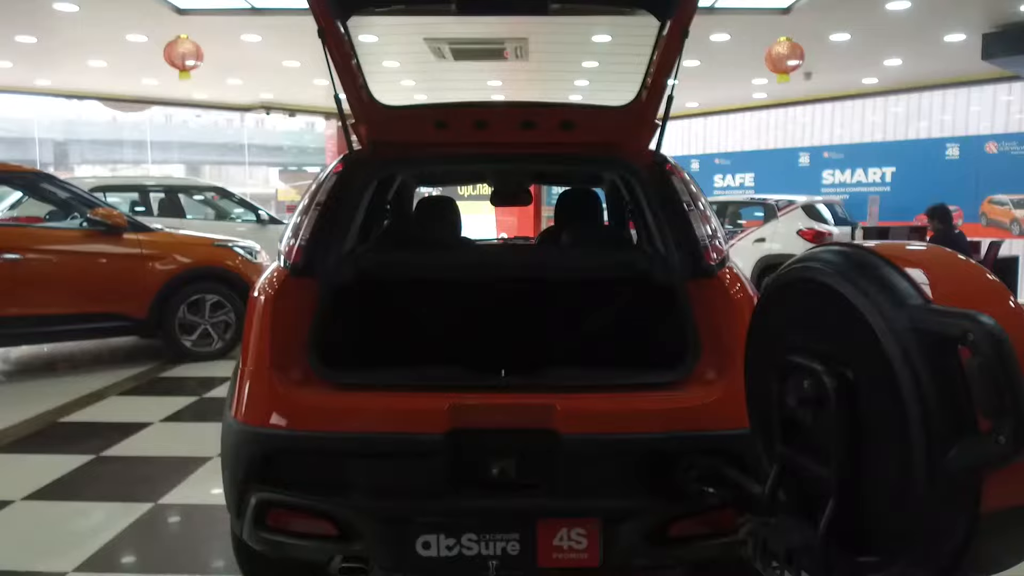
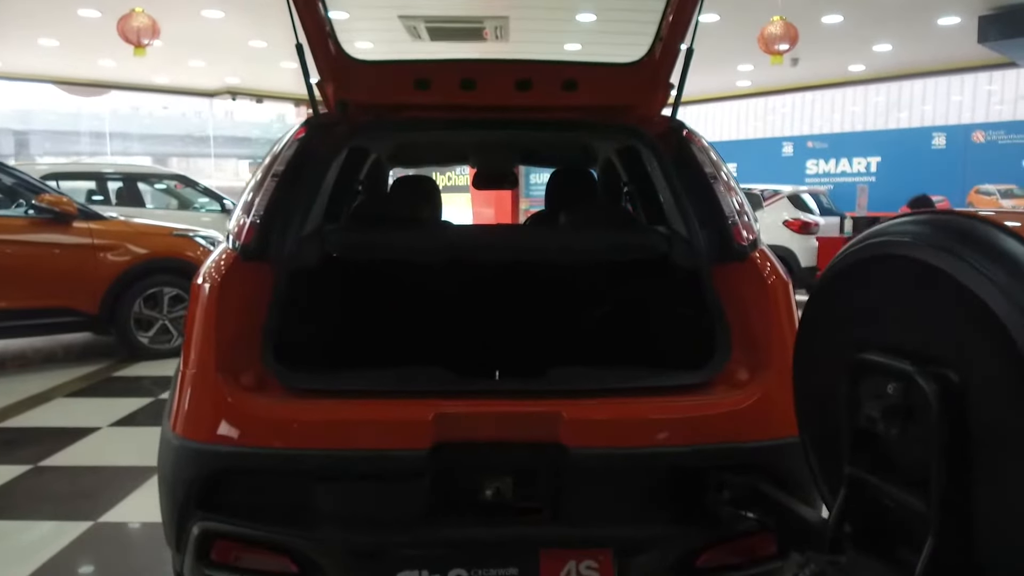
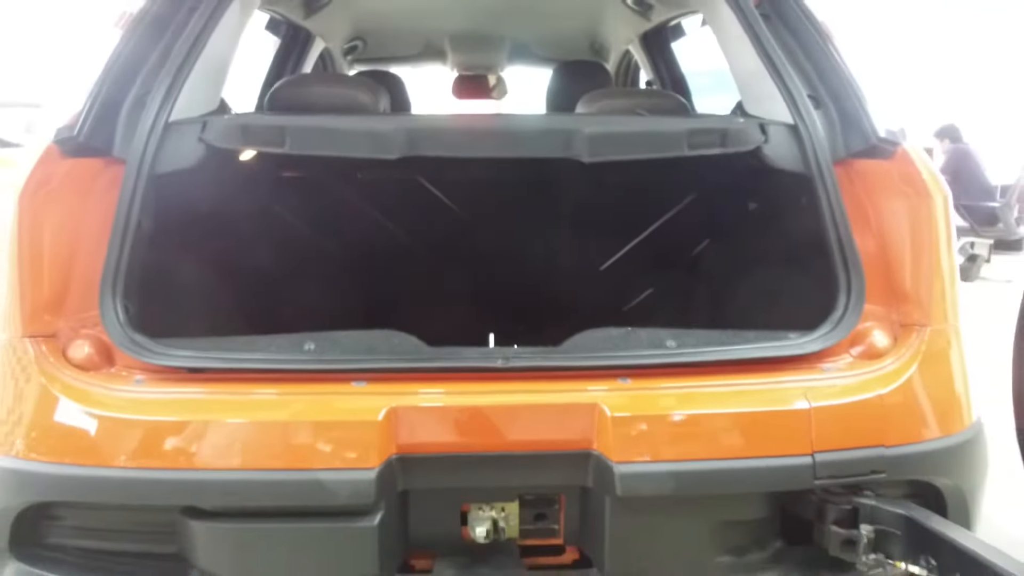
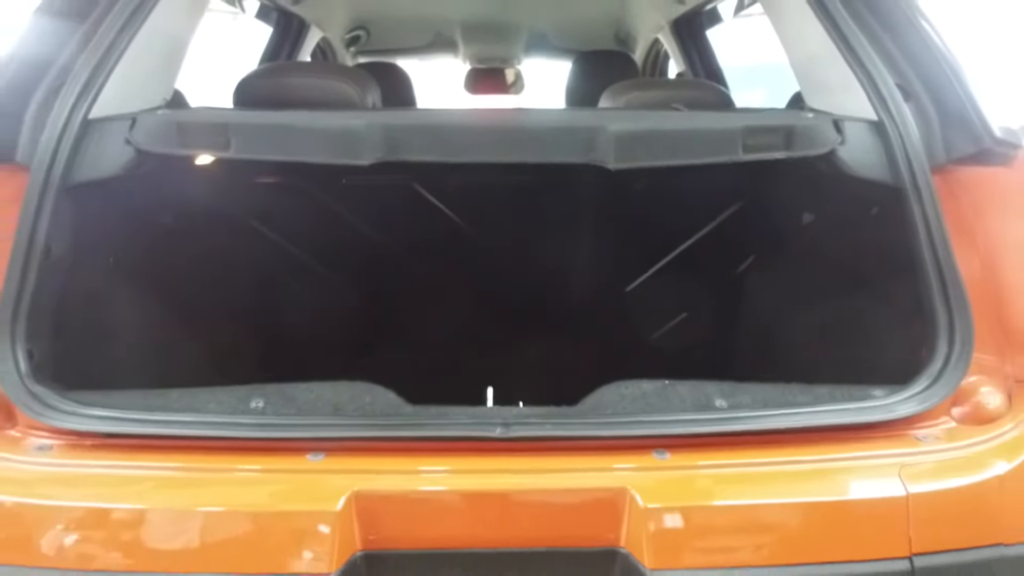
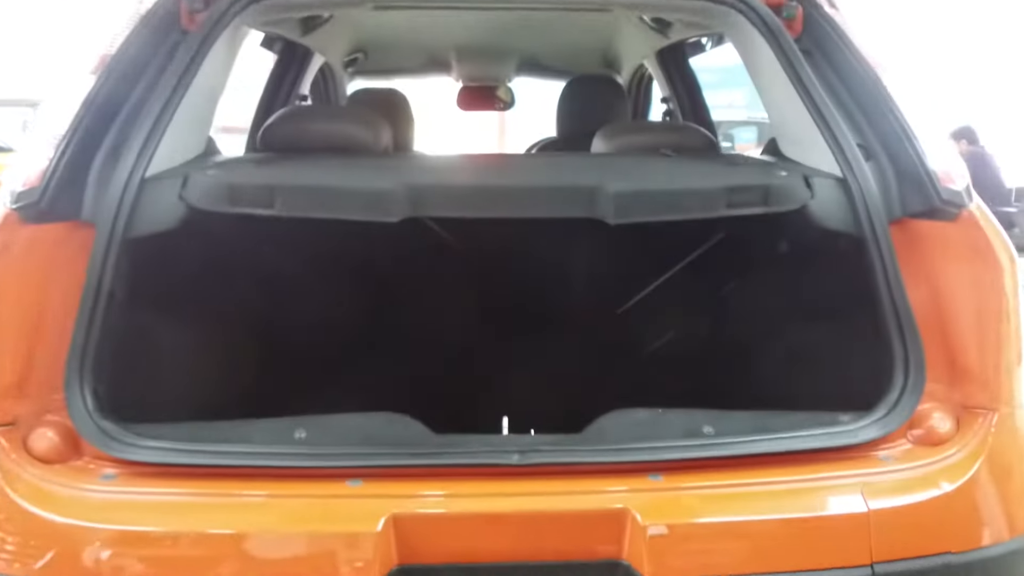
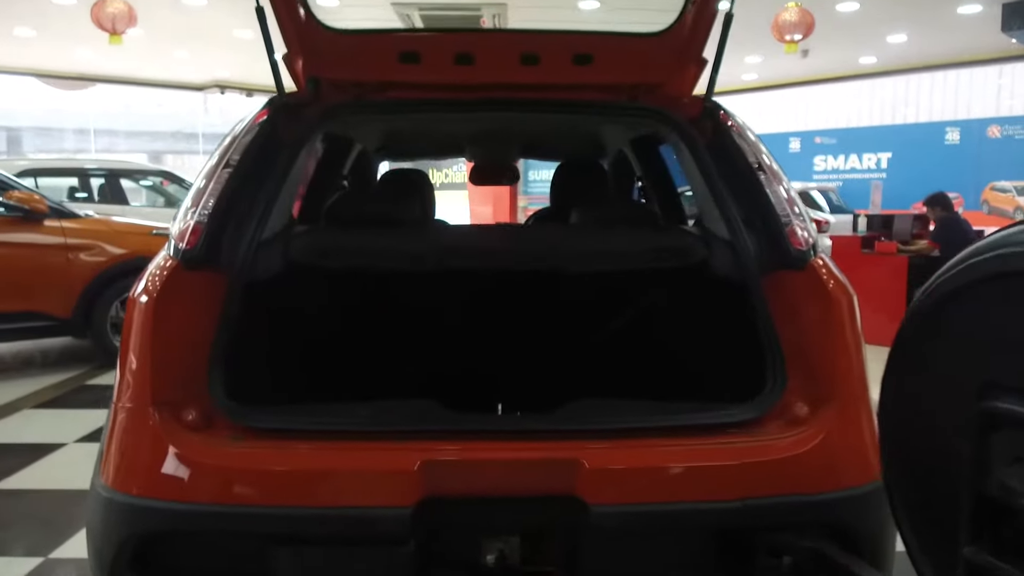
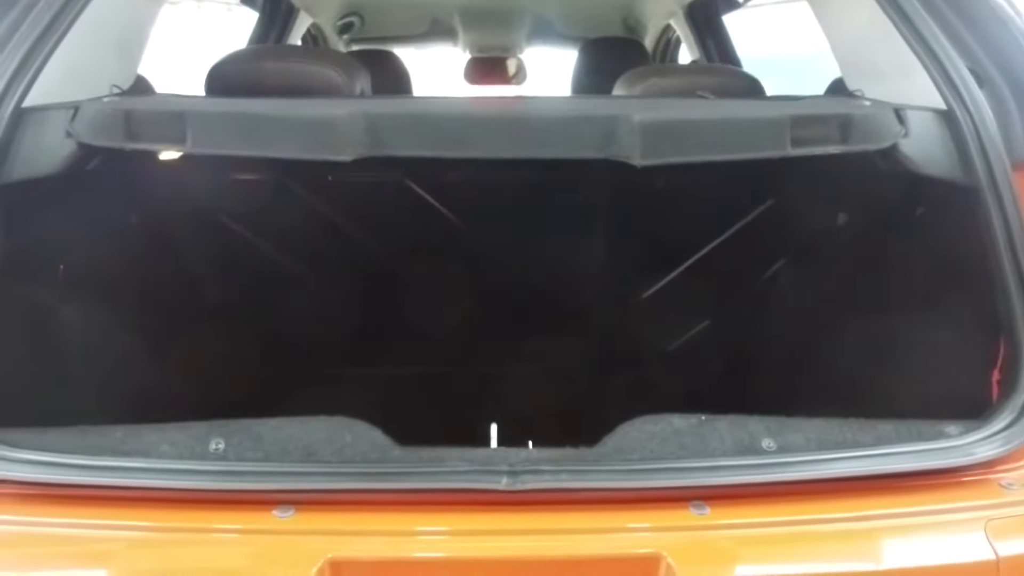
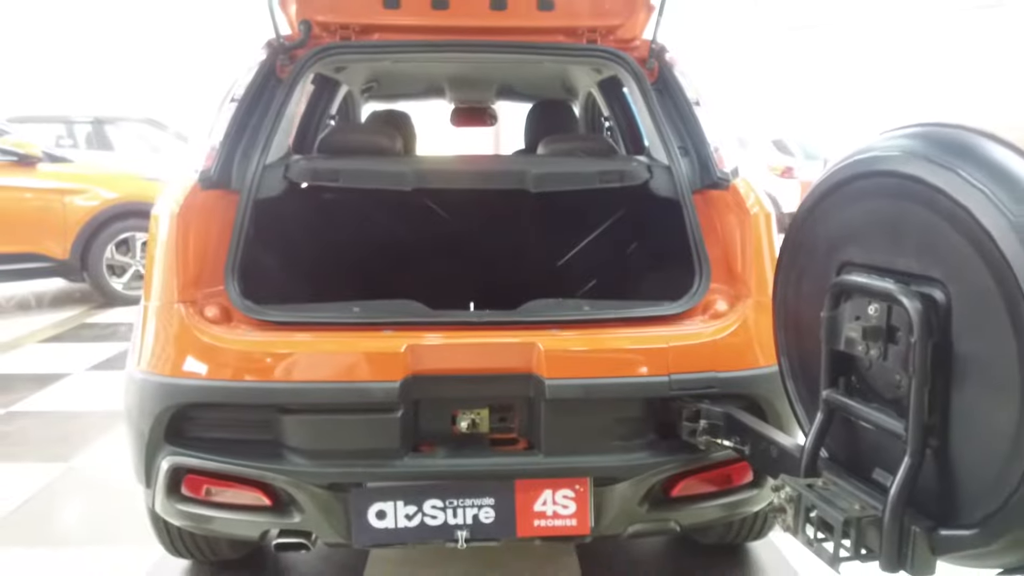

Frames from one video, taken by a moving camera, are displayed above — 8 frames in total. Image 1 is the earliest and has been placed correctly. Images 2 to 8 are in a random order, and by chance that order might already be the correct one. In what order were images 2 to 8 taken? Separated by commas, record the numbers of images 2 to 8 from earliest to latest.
2, 6, 5, 7, 4, 3, 8
